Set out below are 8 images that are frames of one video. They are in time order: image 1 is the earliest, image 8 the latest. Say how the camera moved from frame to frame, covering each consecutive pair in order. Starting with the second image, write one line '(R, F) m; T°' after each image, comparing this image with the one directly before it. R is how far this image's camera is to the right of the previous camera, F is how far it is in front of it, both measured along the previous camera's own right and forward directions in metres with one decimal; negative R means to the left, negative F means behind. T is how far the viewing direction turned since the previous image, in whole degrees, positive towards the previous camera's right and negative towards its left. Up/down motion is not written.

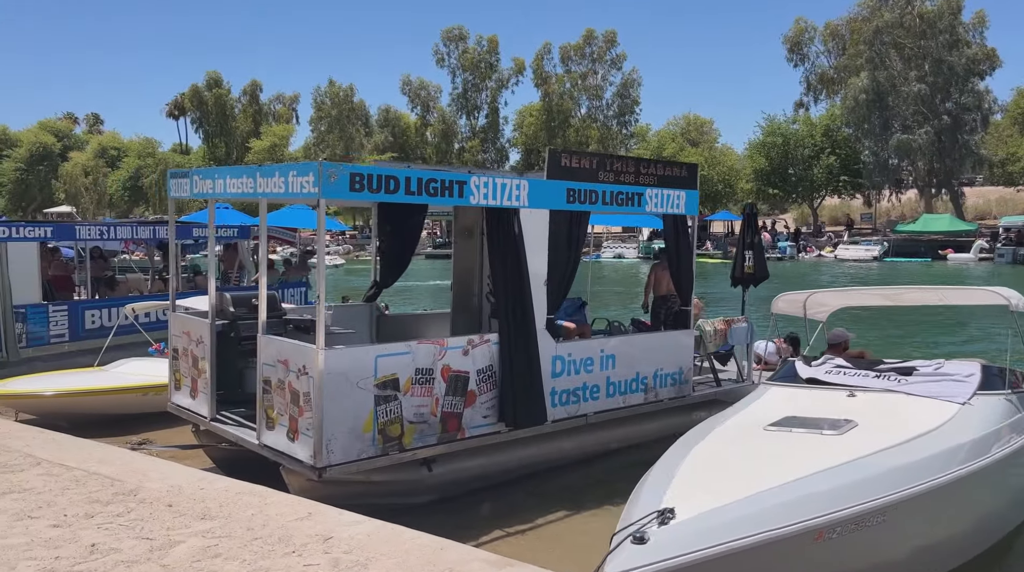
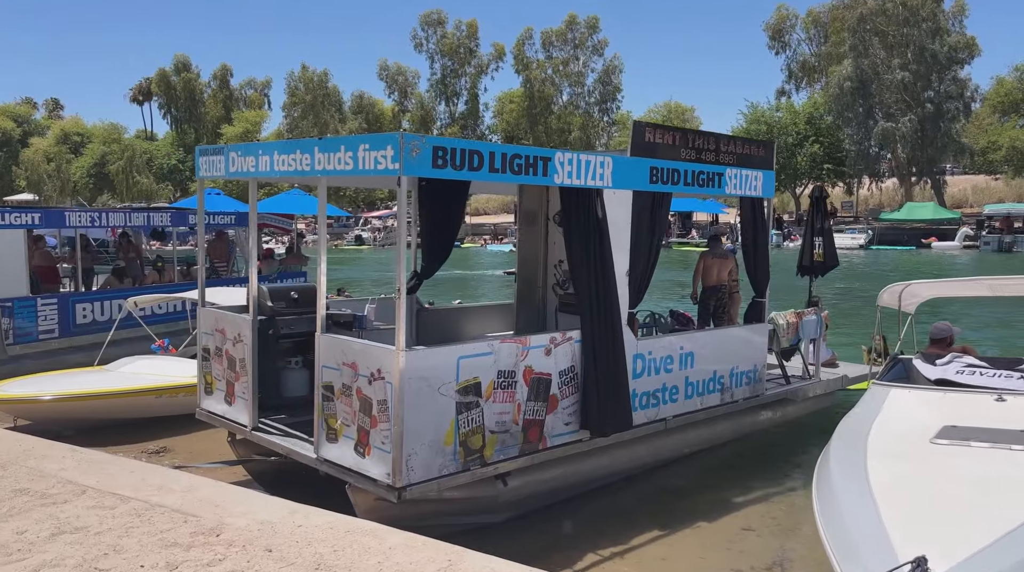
(-0.8, +0.9) m; +2°
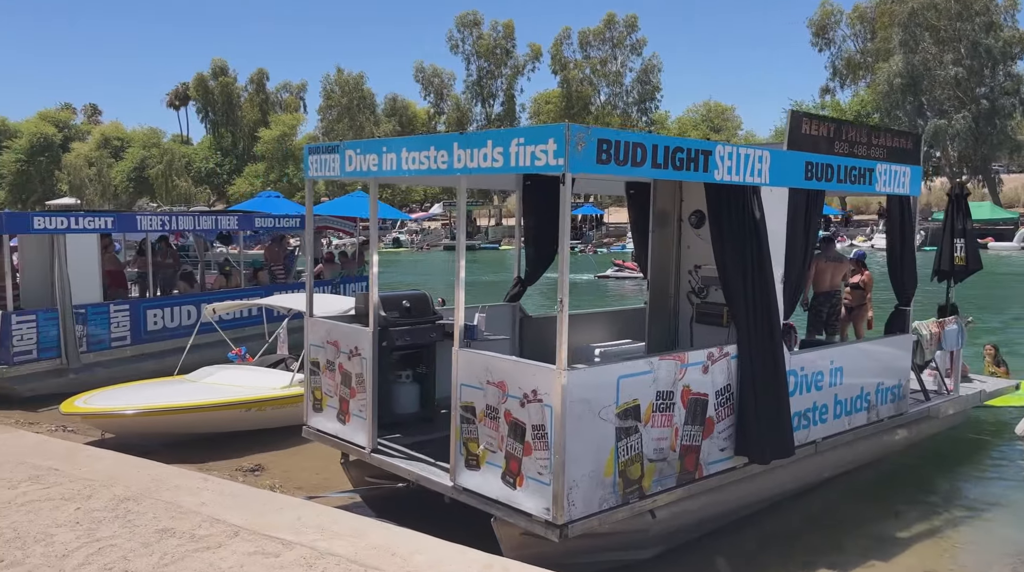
(-0.8, +0.6) m; -2°
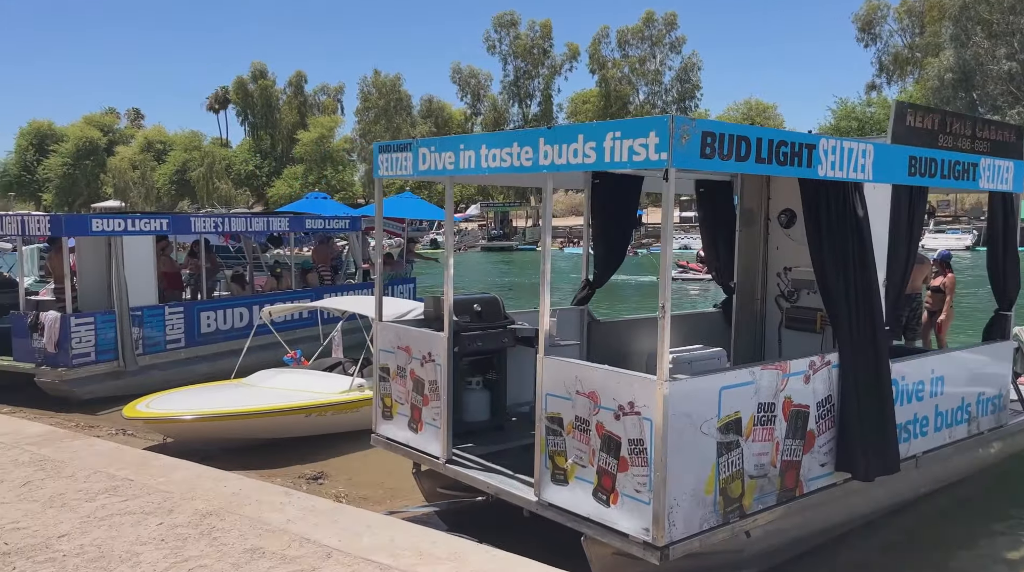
(-0.3, +0.3) m; -2°
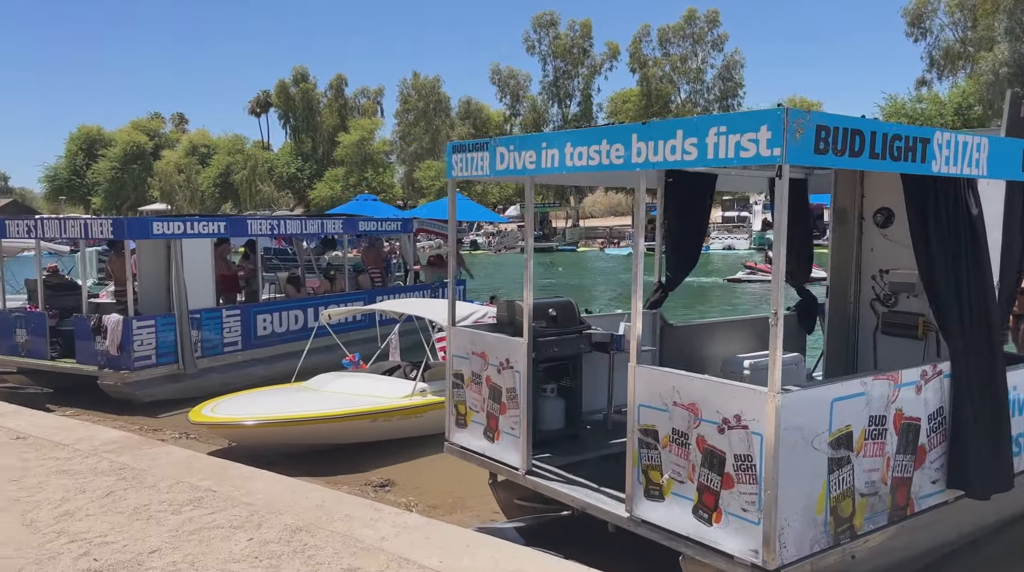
(-0.3, +0.3) m; -2°
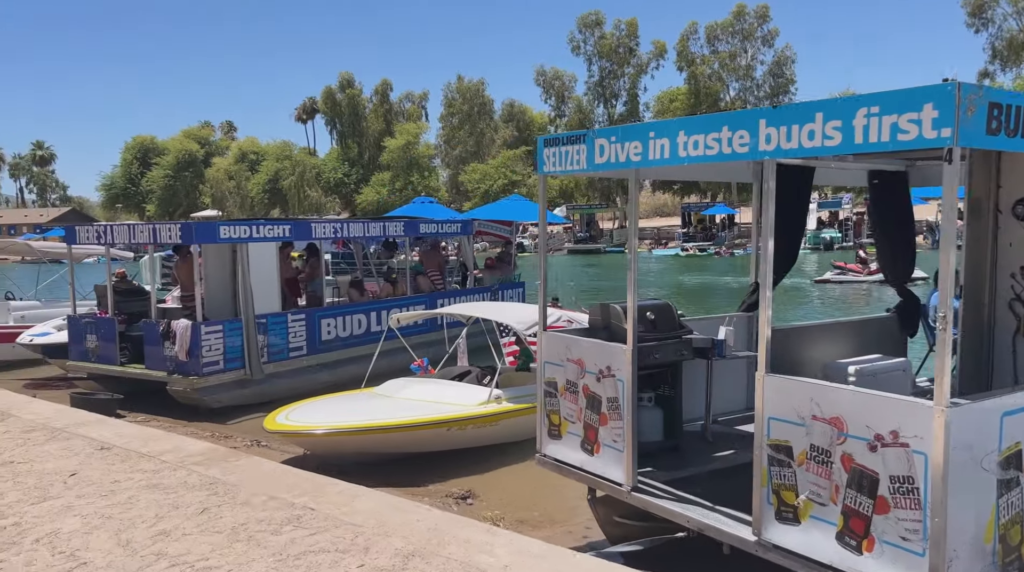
(-0.3, +0.4) m; -3°
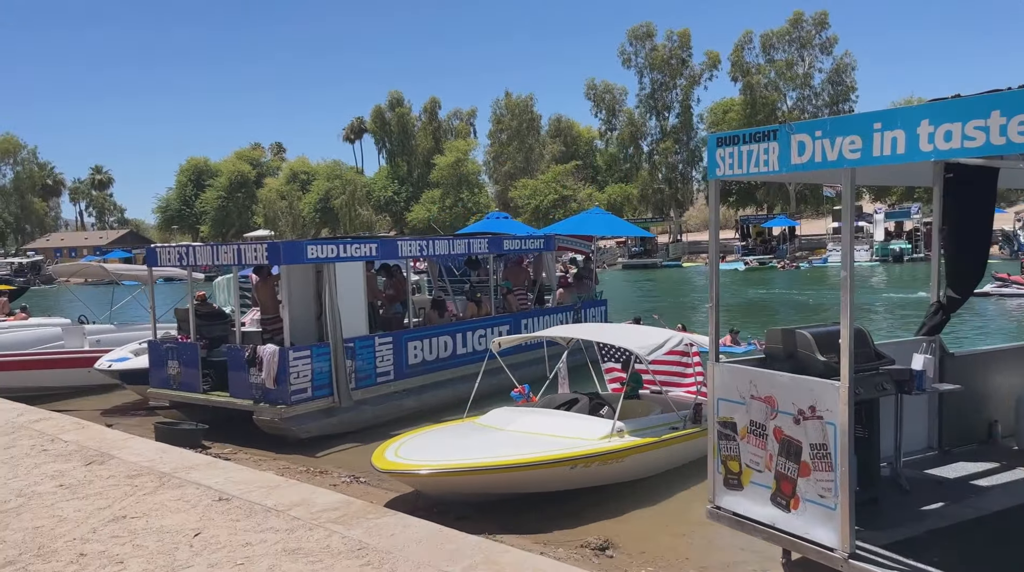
(-0.7, +0.8) m; -3°
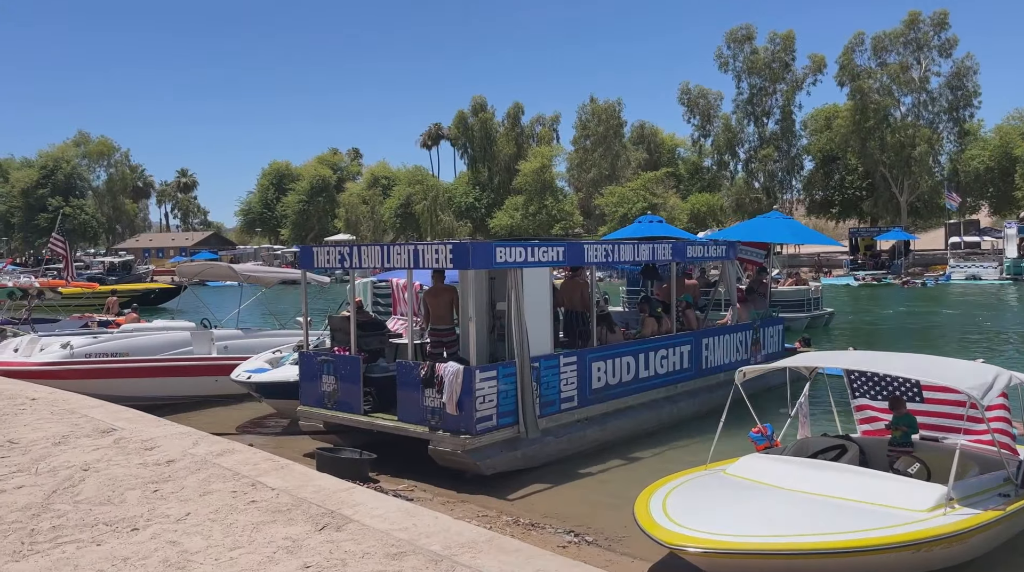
(-1.8, +1.8) m; -5°
